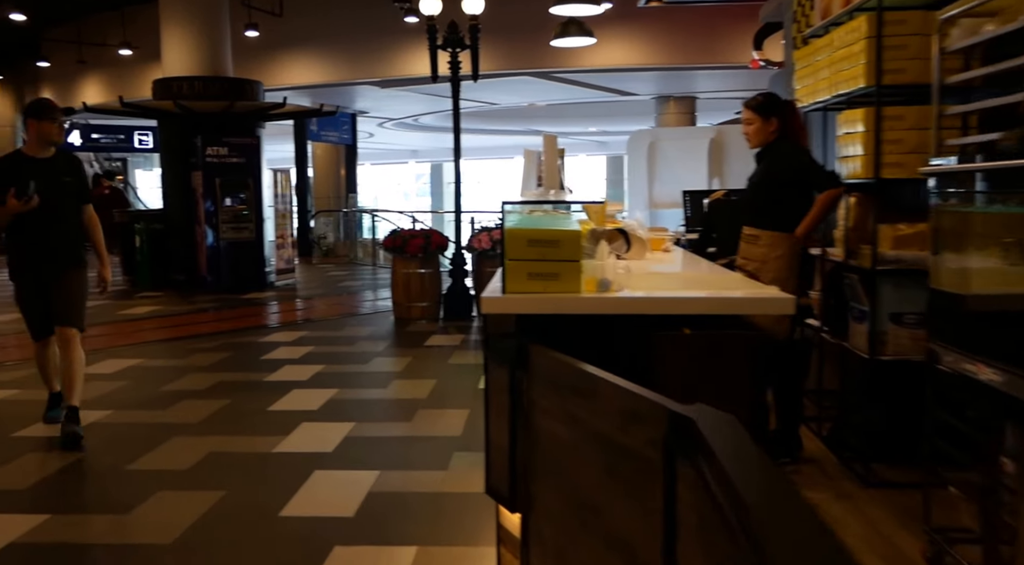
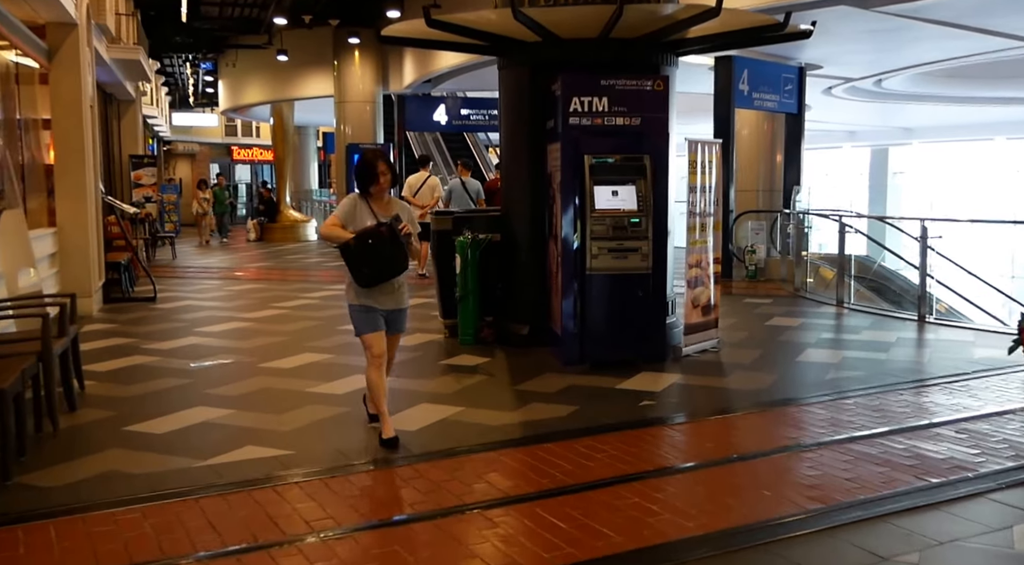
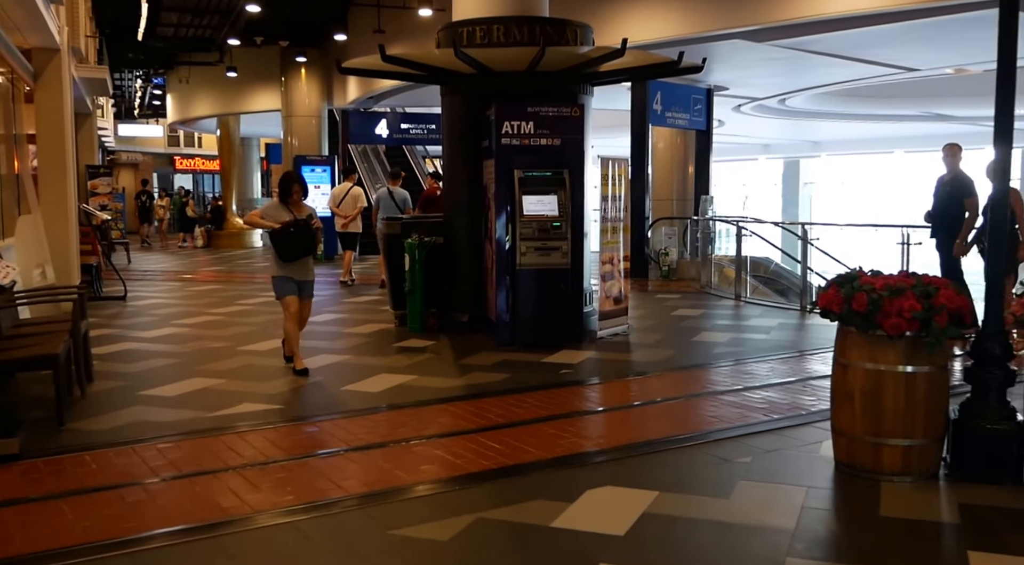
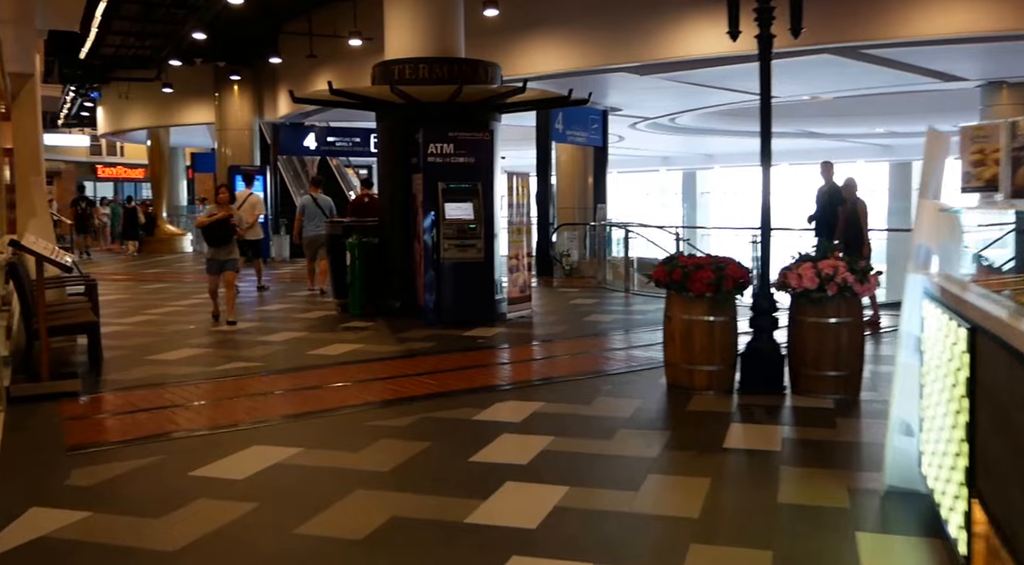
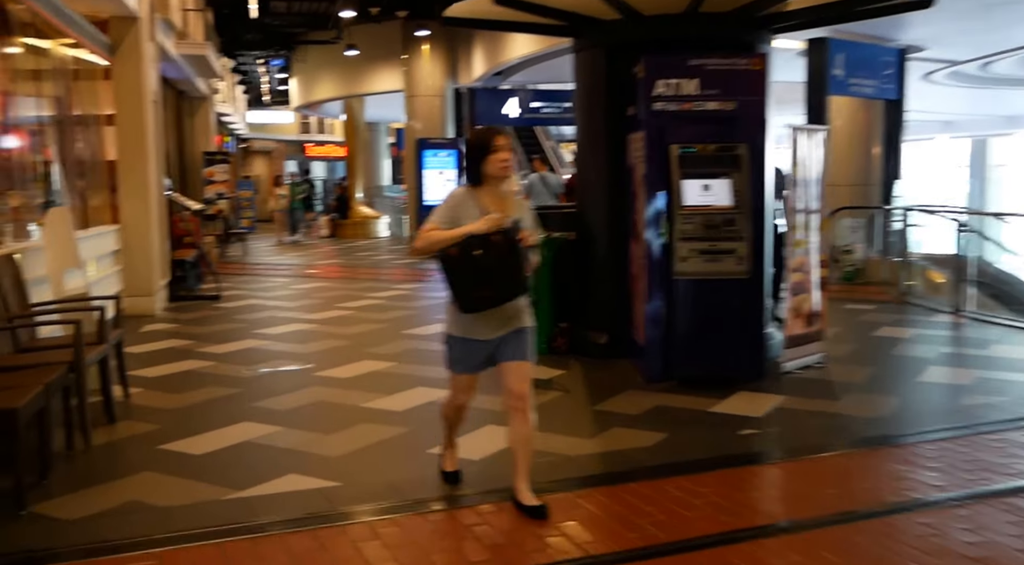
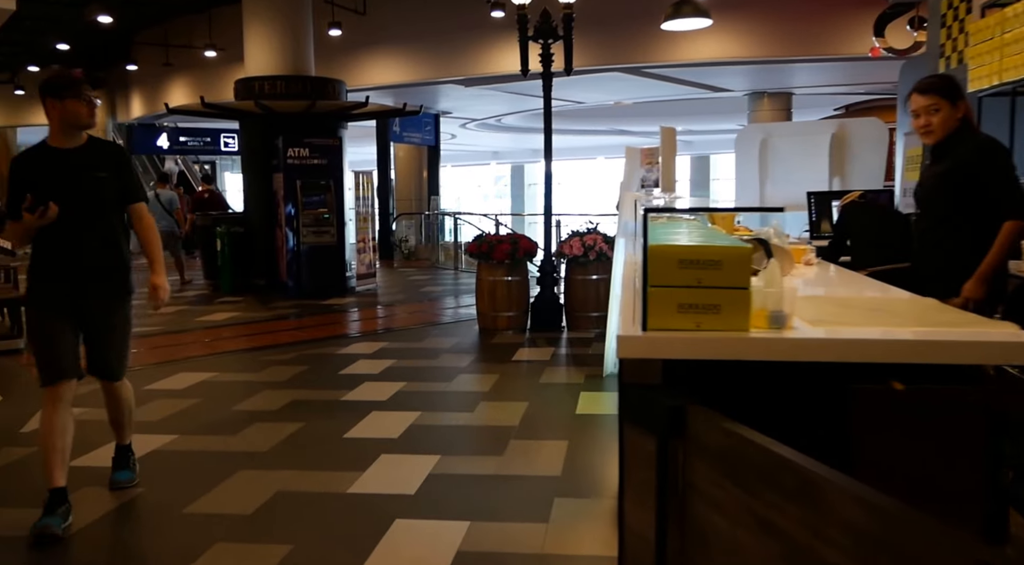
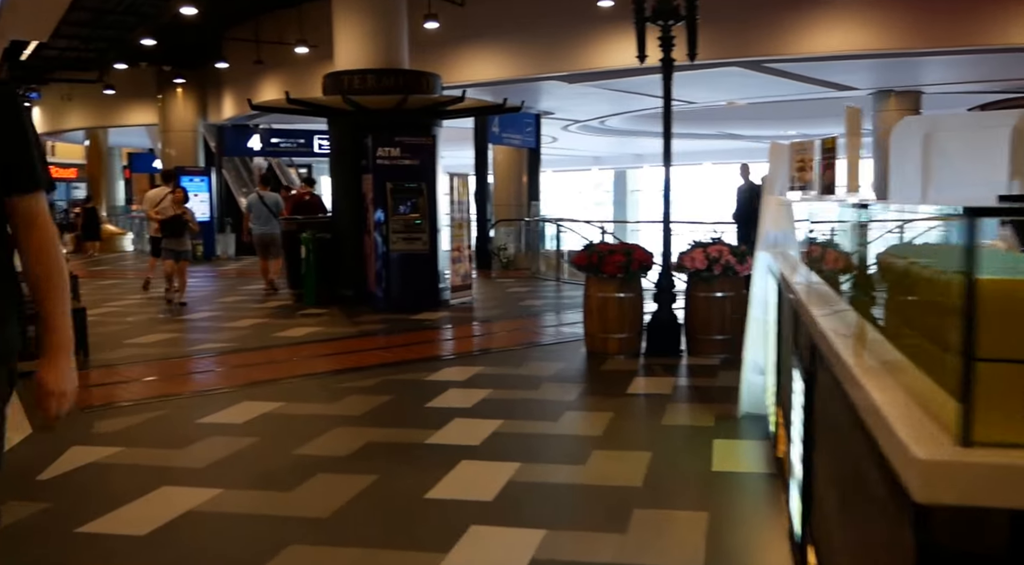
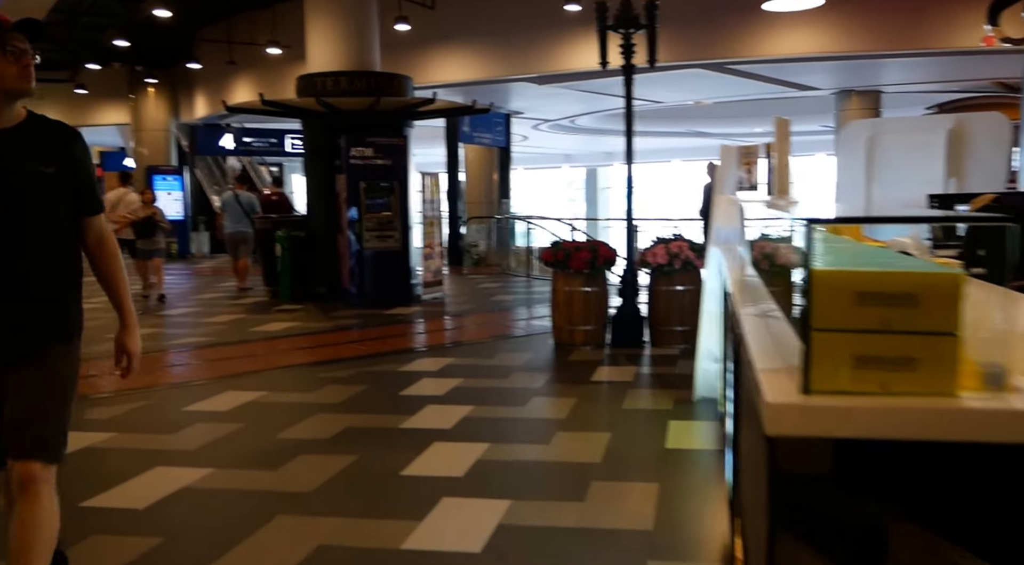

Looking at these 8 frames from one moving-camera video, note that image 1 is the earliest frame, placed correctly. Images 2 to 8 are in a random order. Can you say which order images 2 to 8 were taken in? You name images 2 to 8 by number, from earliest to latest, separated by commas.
6, 8, 7, 4, 3, 2, 5
